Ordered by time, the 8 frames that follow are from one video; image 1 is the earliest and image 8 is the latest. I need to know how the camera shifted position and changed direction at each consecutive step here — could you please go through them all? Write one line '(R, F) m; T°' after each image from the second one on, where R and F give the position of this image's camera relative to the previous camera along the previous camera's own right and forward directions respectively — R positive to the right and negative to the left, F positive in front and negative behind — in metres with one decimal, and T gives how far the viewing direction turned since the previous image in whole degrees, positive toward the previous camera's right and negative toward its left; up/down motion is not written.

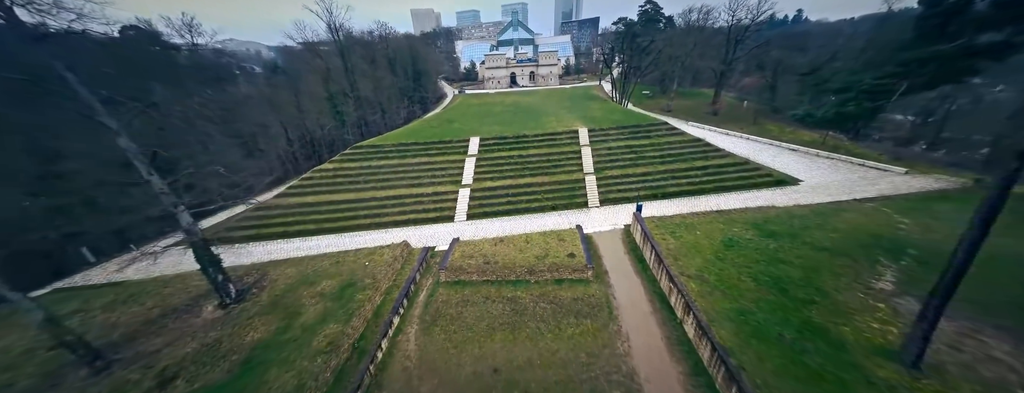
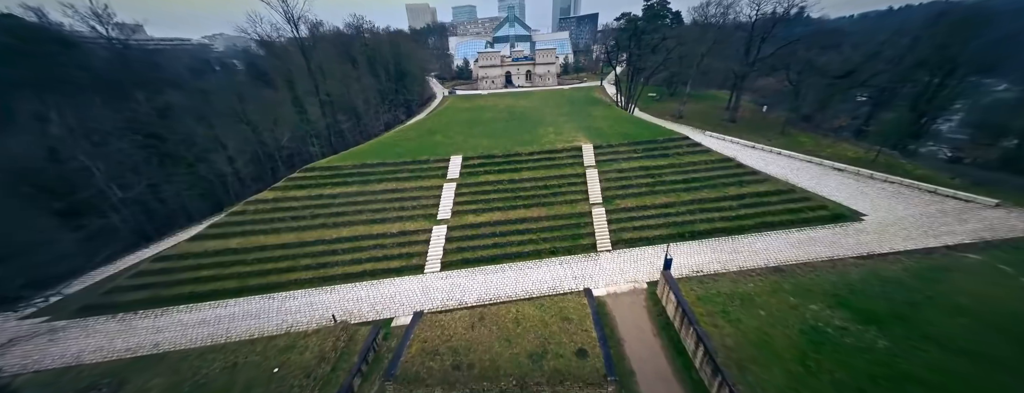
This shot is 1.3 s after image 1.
(+0.4, +4.6) m; +1°
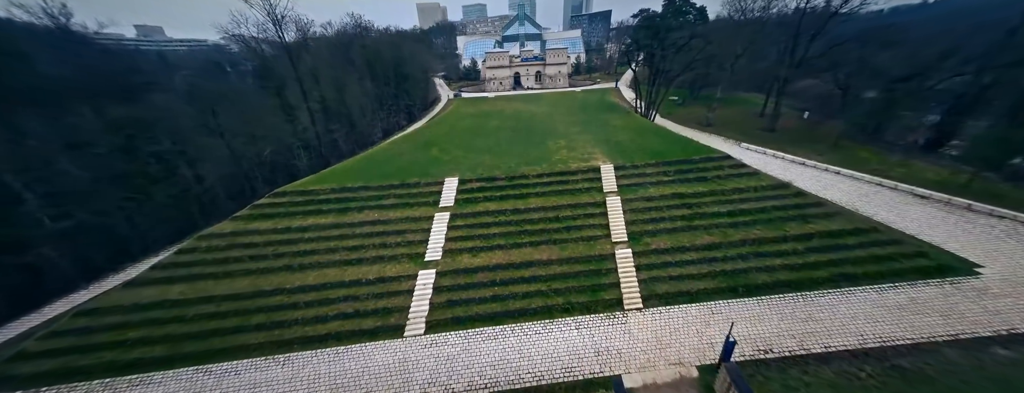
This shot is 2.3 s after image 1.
(+0.2, +3.3) m; -2°
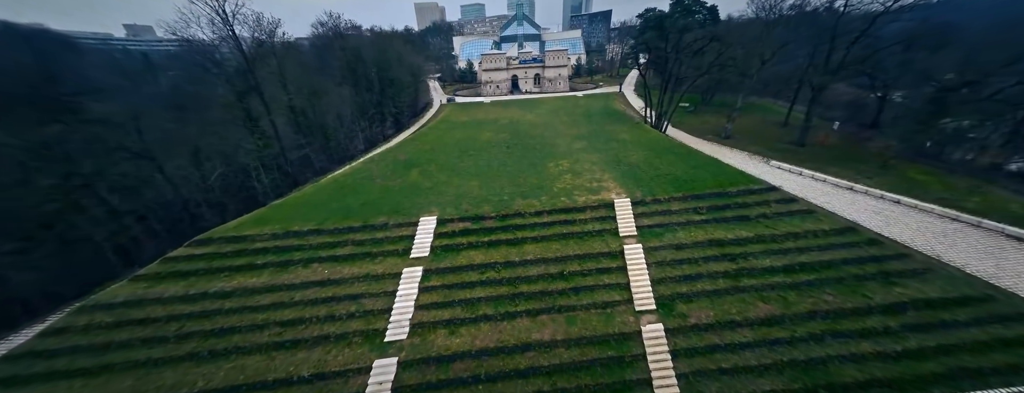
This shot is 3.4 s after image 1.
(+0.3, +3.7) m; 0°
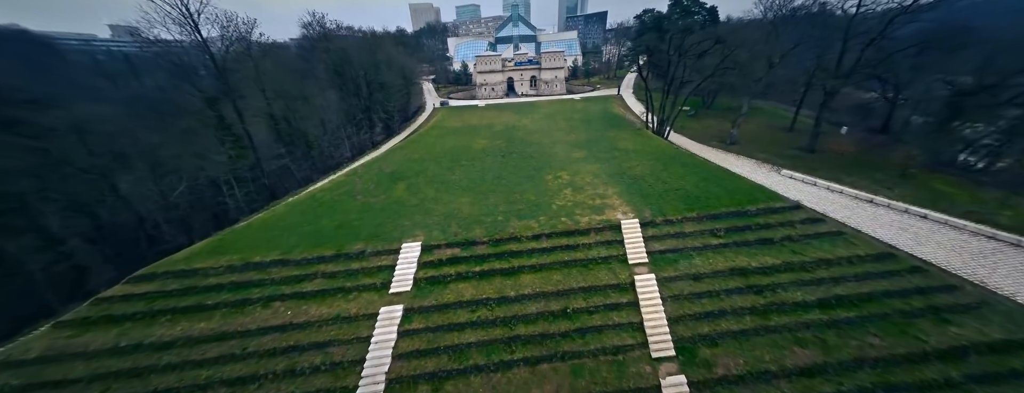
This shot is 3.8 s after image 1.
(0.0, +1.6) m; +1°
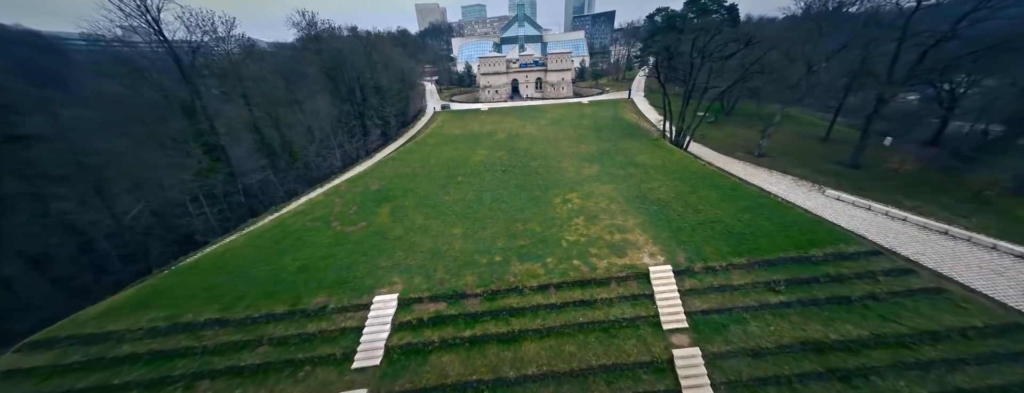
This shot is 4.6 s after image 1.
(+0.1, +2.6) m; -1°
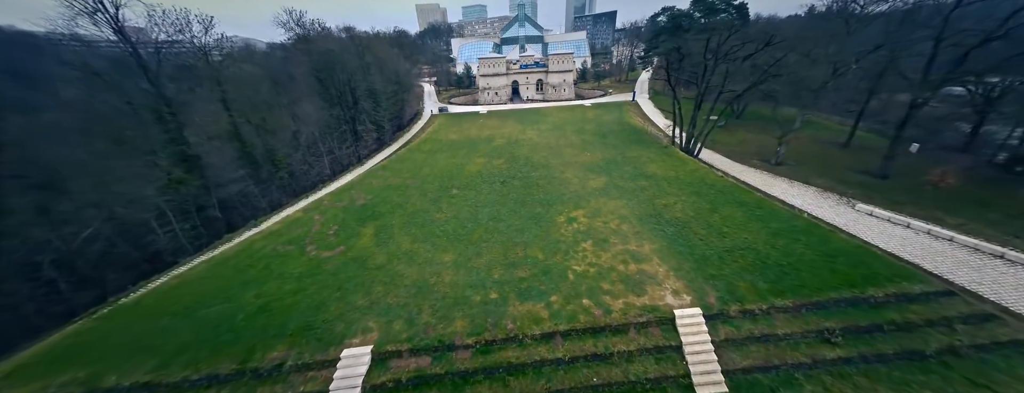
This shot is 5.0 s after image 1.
(+0.1, +1.7) m; 0°
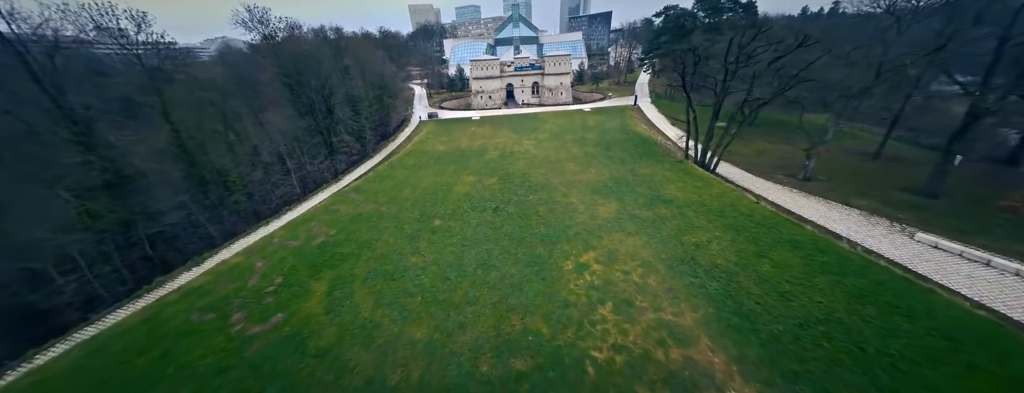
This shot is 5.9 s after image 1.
(0.0, +3.1) m; +1°
